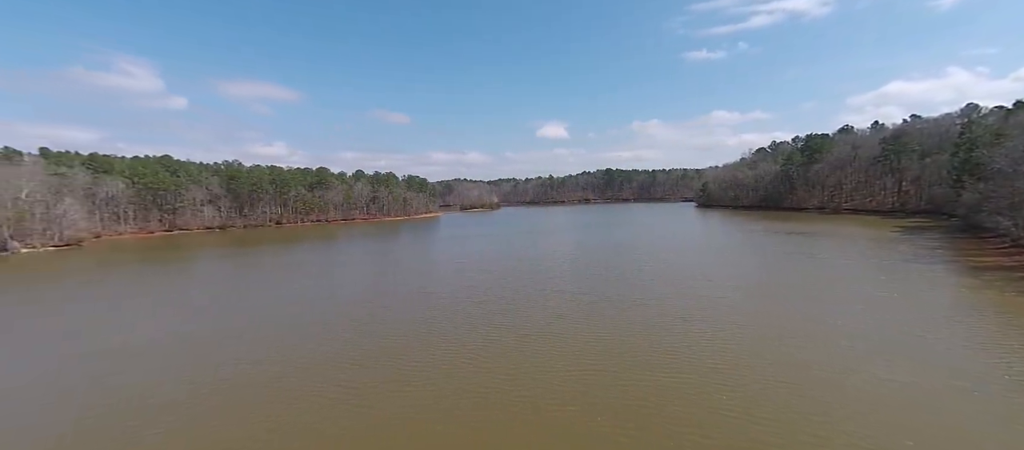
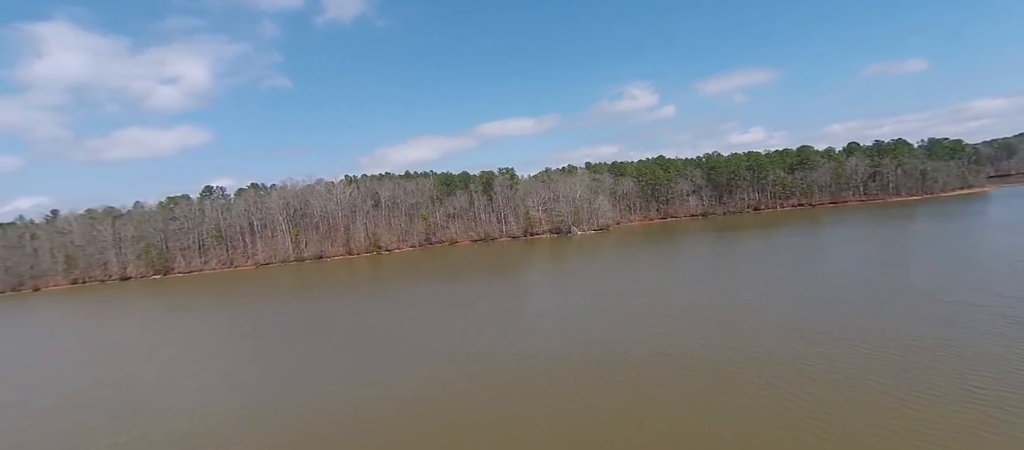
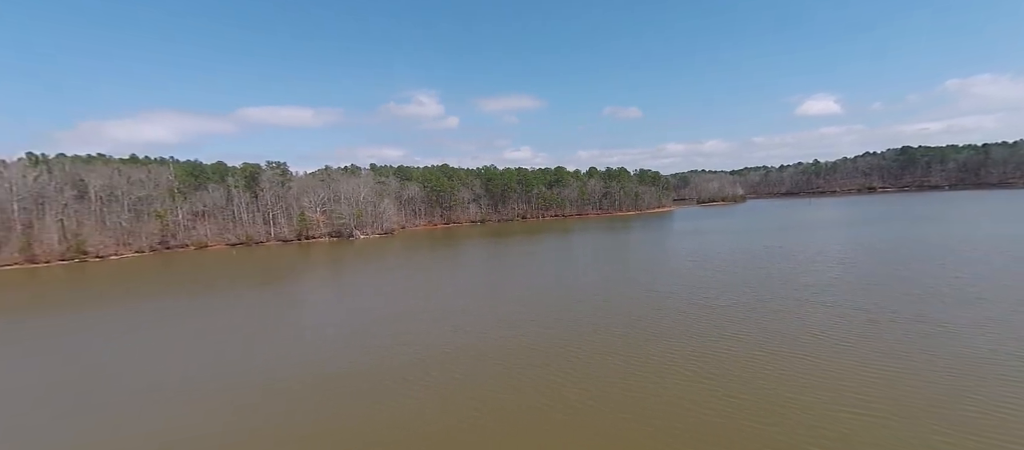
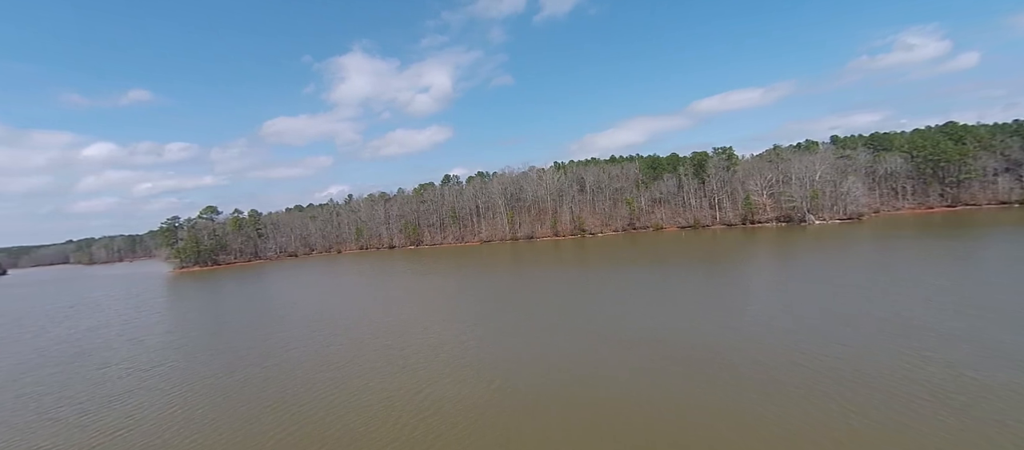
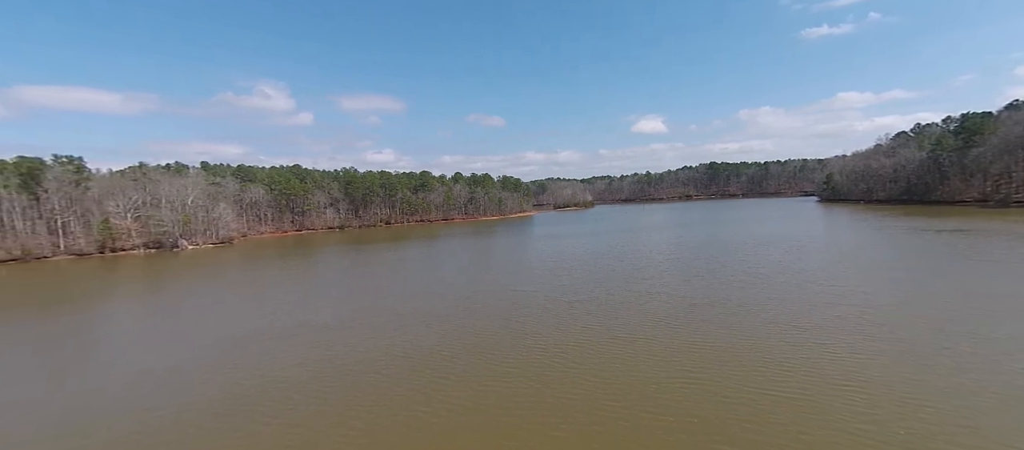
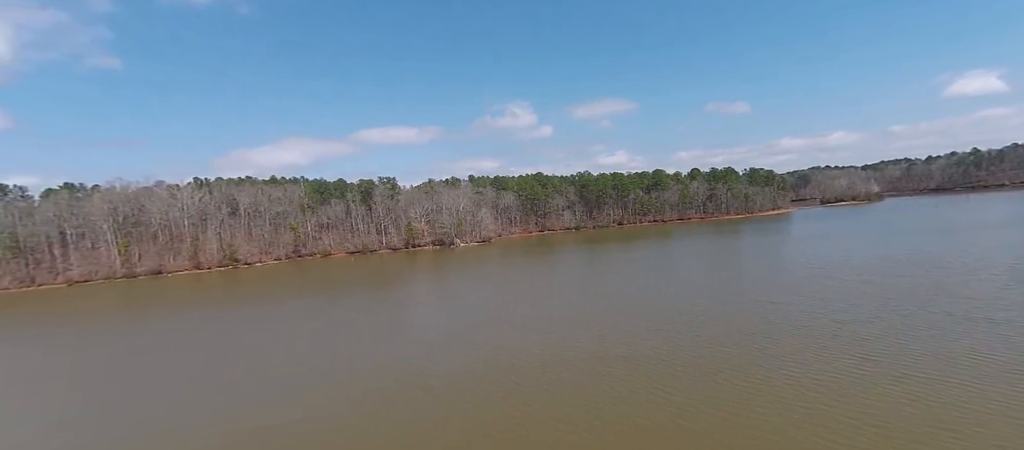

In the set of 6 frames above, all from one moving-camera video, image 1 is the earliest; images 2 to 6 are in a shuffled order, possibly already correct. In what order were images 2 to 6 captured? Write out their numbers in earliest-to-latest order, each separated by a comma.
5, 3, 6, 2, 4
